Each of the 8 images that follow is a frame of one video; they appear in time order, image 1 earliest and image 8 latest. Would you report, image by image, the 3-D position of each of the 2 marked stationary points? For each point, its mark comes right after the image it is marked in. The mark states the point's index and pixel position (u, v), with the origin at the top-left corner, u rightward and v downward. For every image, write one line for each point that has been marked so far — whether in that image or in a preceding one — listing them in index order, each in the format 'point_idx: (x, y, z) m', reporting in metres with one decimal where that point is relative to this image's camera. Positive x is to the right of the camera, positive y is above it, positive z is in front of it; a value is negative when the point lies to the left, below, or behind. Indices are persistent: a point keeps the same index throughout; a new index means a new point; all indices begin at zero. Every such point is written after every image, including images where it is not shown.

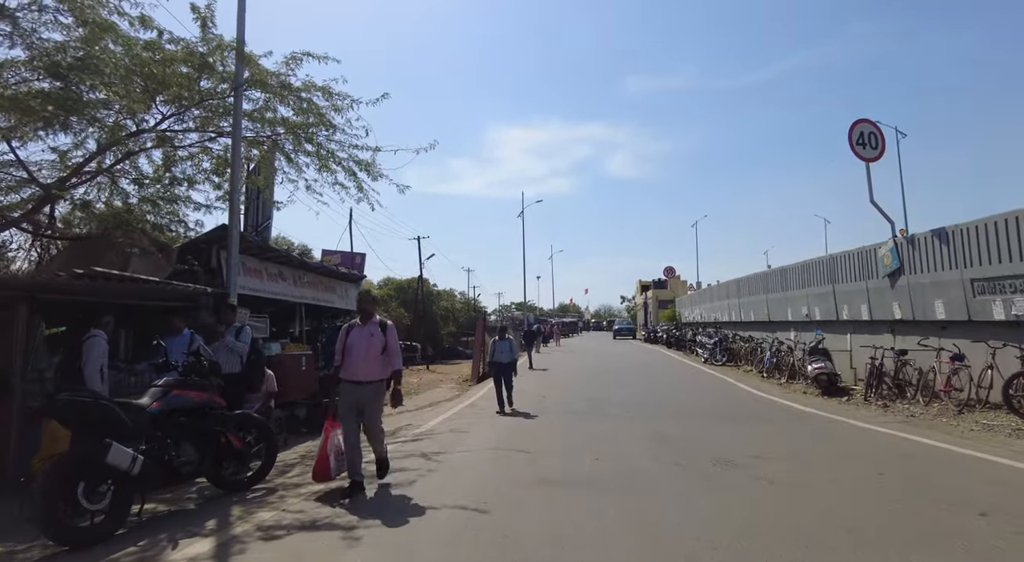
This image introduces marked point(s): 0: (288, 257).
0: (-4.3, +0.5, +11.1) m
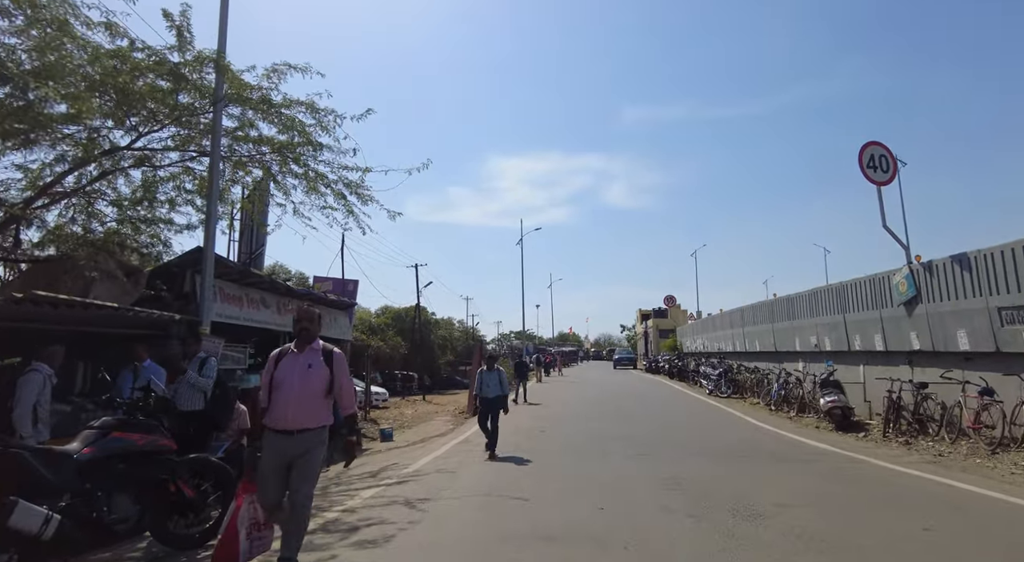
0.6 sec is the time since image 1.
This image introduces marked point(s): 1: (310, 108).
0: (-4.3, 0.0, +10.5) m
1: (-3.0, +2.5, +8.5) m
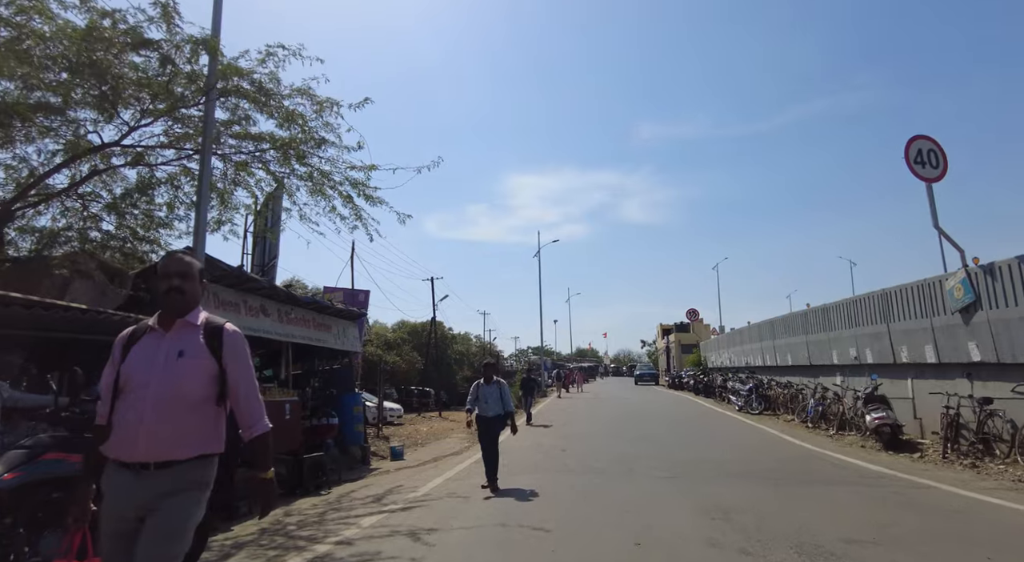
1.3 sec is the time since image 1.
0: (-4.0, -0.1, +9.8) m
1: (-2.7, +2.5, +7.8) m
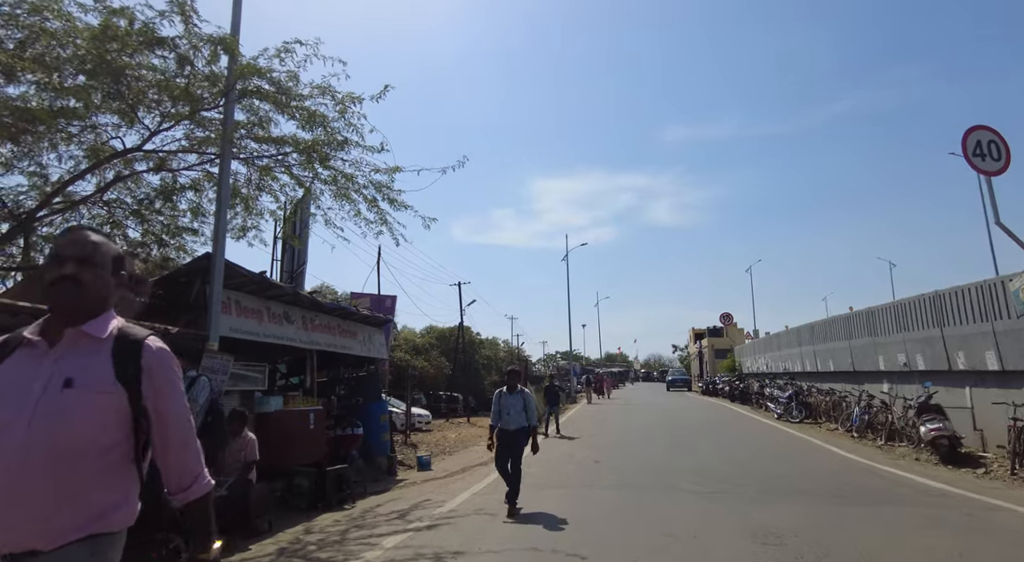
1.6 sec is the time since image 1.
0: (-3.6, -0.2, +9.6) m
1: (-2.4, +2.4, +7.5) m
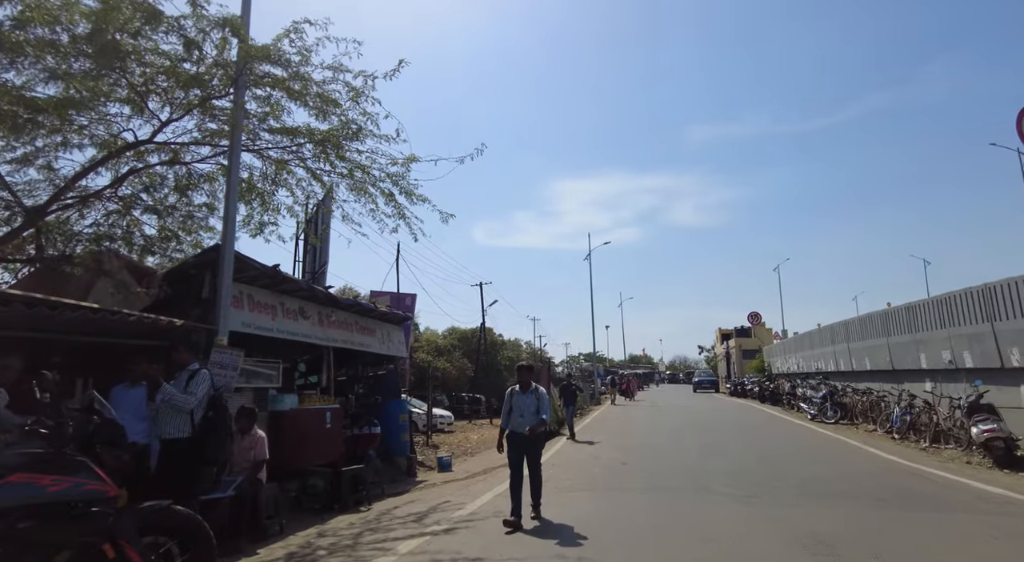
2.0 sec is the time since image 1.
0: (-3.2, -0.2, +9.3) m
1: (-2.1, +2.5, +7.2) m
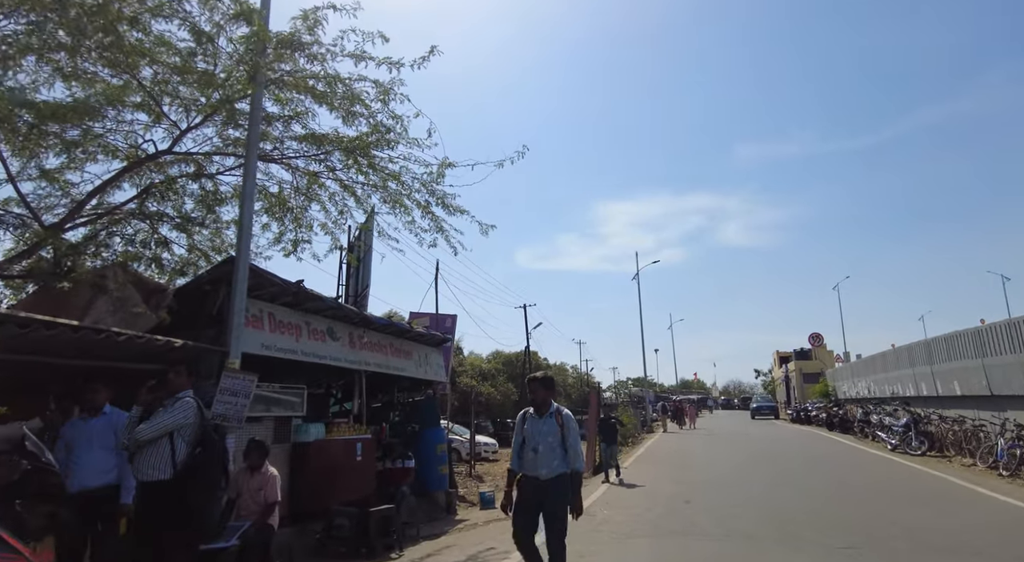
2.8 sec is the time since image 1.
0: (-2.5, -0.4, +8.5) m
1: (-1.6, +2.3, +6.5) m
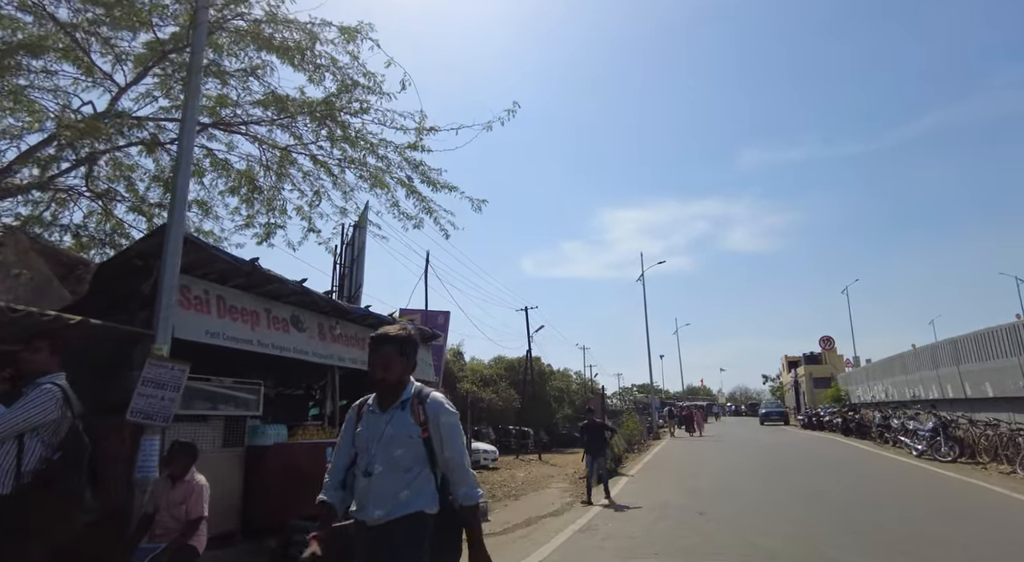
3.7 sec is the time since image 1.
0: (-2.7, -0.2, +7.5) m
1: (-1.8, +2.6, +5.5) m
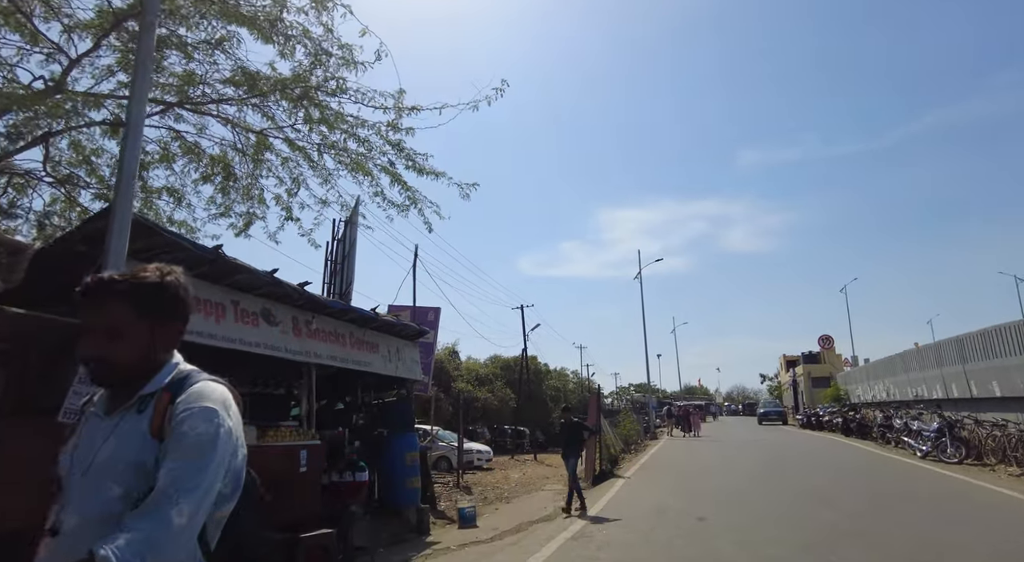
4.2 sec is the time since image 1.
0: (-2.8, -0.1, +7.0) m
1: (-1.9, +2.7, +5.0) m
